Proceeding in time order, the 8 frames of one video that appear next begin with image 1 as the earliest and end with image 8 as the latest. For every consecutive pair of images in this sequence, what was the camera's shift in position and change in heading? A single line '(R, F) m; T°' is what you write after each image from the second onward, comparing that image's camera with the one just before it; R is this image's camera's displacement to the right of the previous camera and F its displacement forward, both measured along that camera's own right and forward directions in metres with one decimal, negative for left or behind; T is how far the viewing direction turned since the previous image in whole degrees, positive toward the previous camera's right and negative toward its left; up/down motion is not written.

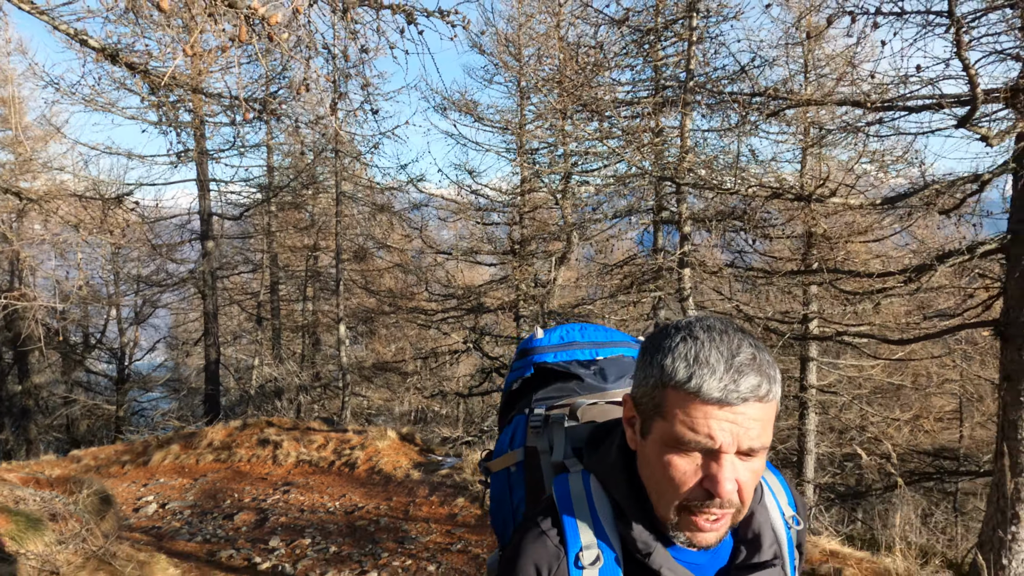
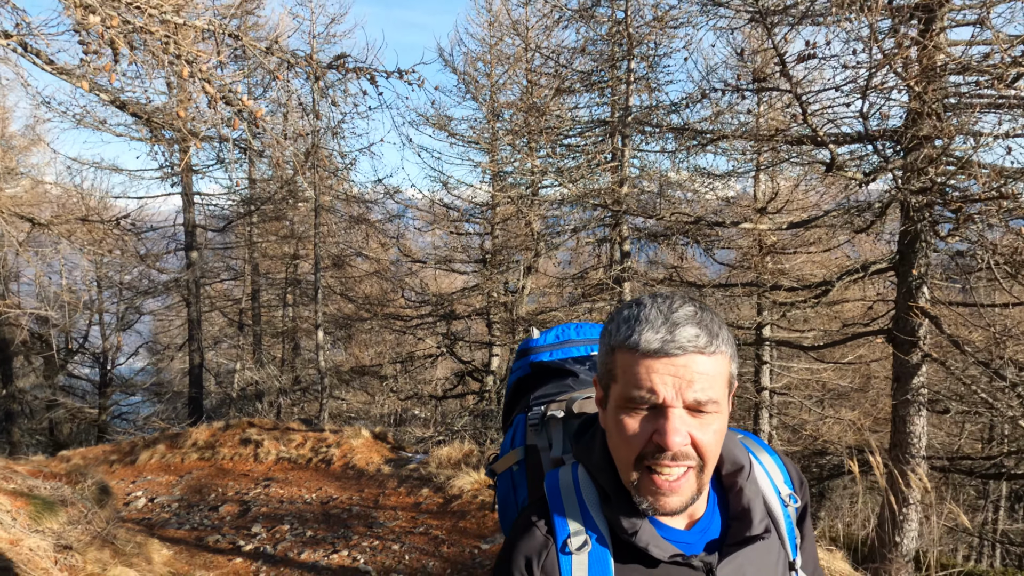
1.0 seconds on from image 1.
(+0.2, -0.6) m; +1°
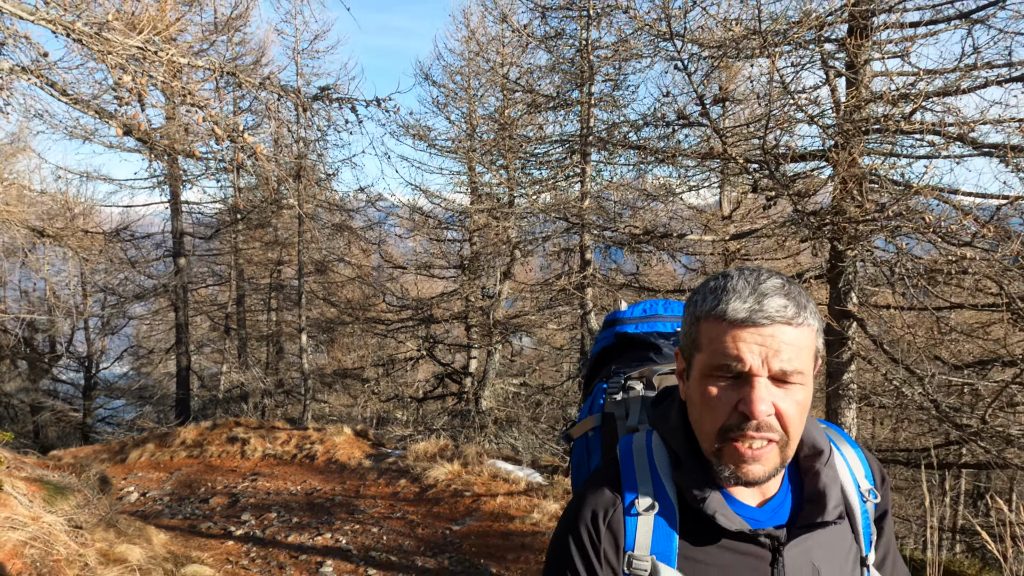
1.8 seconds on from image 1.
(+0.1, -0.5) m; +1°
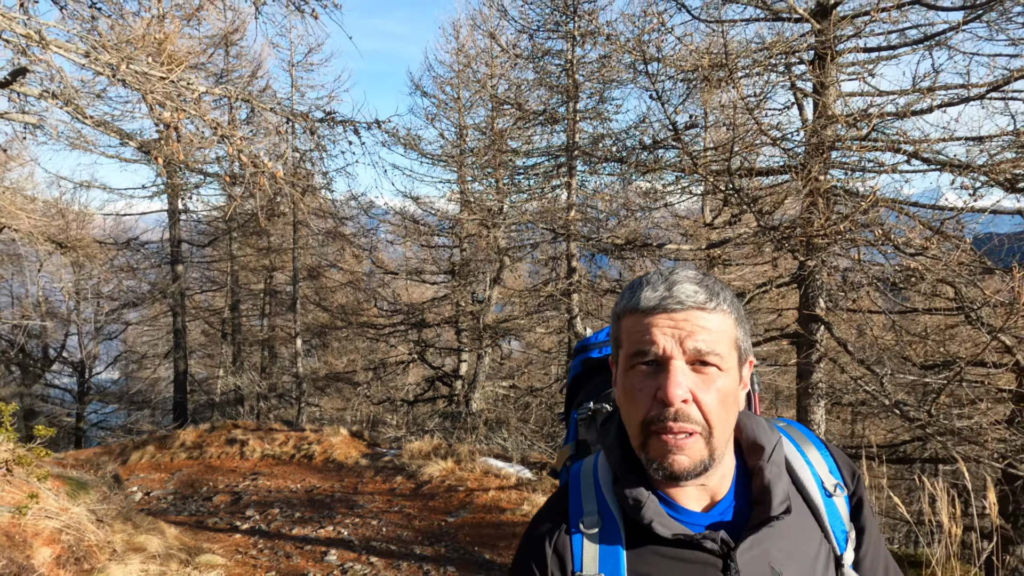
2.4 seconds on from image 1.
(0.0, -0.4) m; +1°
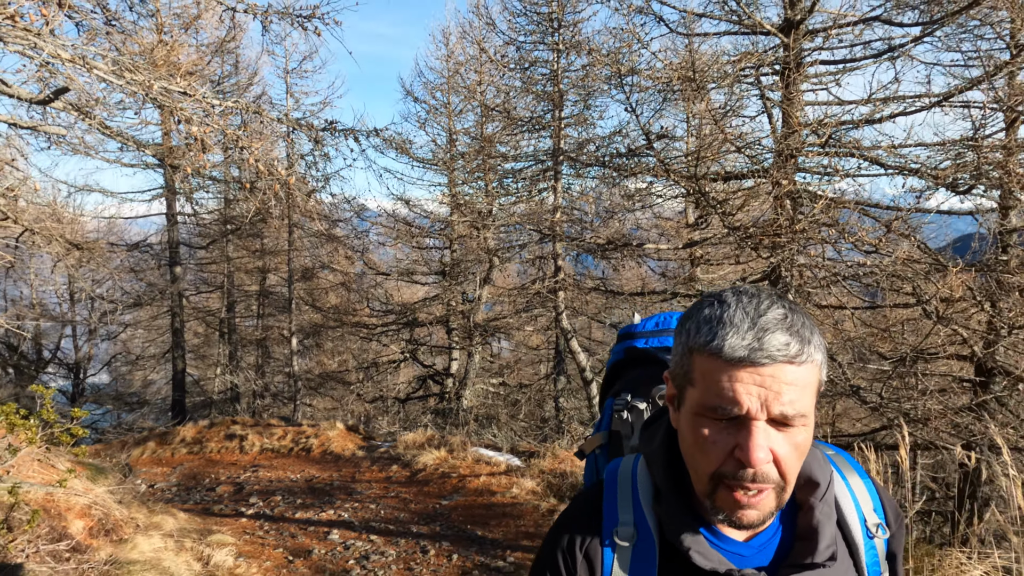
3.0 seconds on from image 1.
(0.0, -0.4) m; +1°
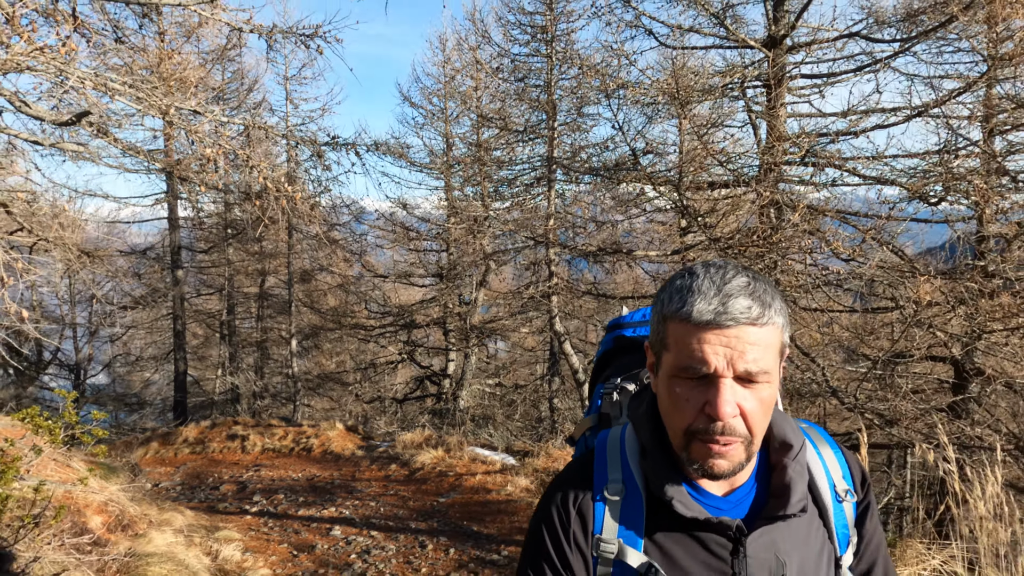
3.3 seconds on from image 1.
(0.0, -0.2) m; 0°
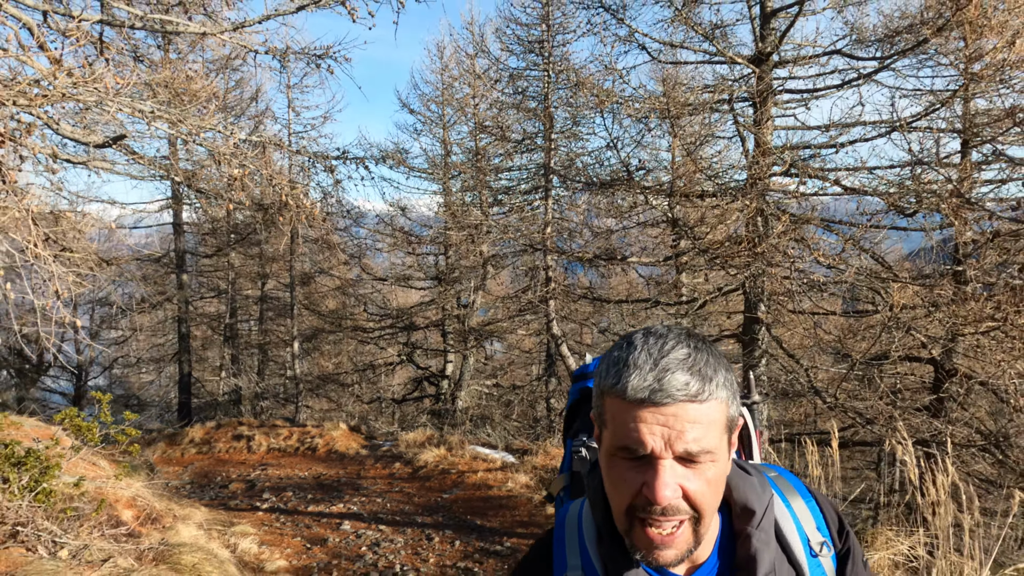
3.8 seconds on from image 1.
(0.0, -0.3) m; 0°
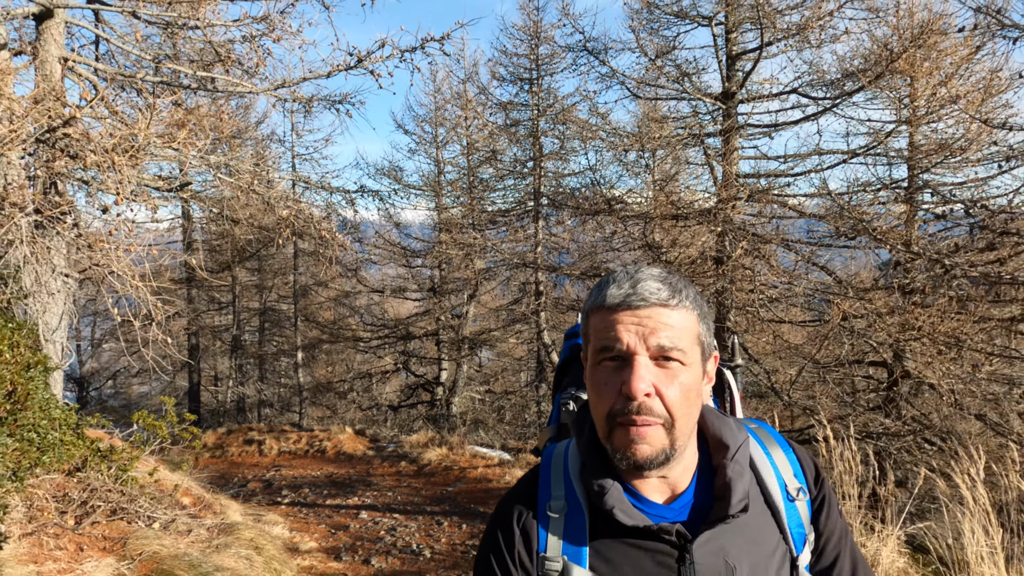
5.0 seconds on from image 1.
(-0.1, -0.8) m; +1°
